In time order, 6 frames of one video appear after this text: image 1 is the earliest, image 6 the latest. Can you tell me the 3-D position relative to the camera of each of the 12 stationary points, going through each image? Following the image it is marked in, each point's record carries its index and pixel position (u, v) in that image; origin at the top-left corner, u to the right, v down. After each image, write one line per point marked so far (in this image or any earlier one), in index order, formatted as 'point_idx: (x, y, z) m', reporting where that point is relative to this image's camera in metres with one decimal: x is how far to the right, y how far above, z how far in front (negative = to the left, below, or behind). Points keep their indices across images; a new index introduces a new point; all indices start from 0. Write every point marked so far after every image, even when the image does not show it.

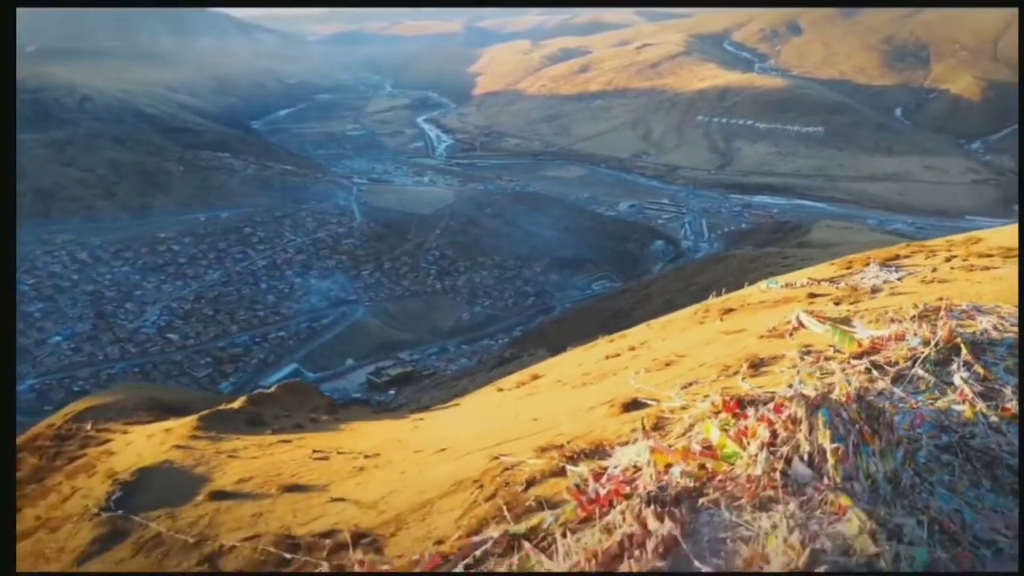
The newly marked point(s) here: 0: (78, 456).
0: (-4.0, -1.5, +6.9) m
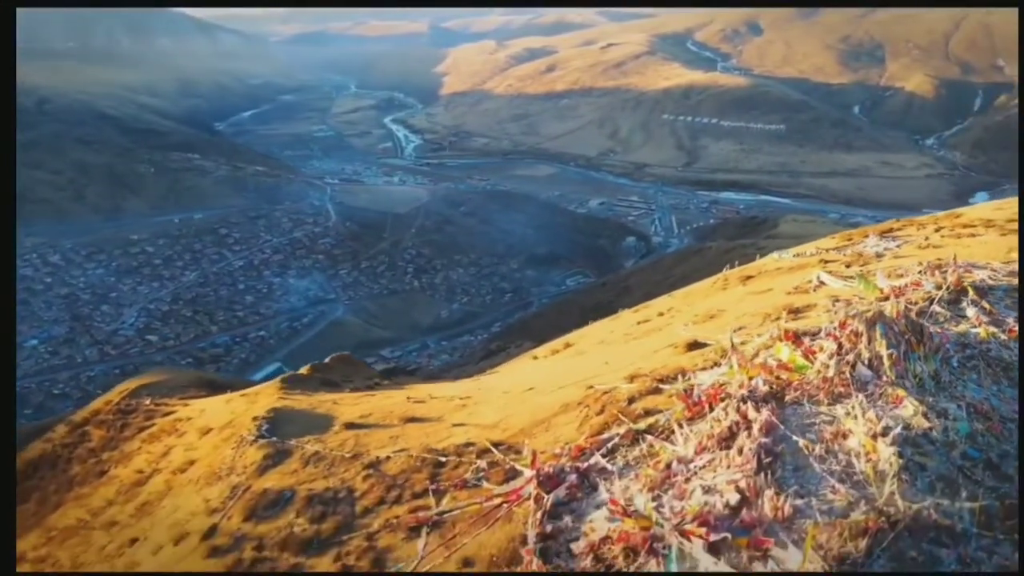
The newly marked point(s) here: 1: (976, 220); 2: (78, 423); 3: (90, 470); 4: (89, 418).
0: (-3.6, -1.4, +7.4) m
1: (+5.6, +0.9, +8.8) m
2: (-4.7, -1.5, +7.8) m
3: (-3.9, -1.7, +6.9) m
4: (-4.5, -1.4, +7.8) m
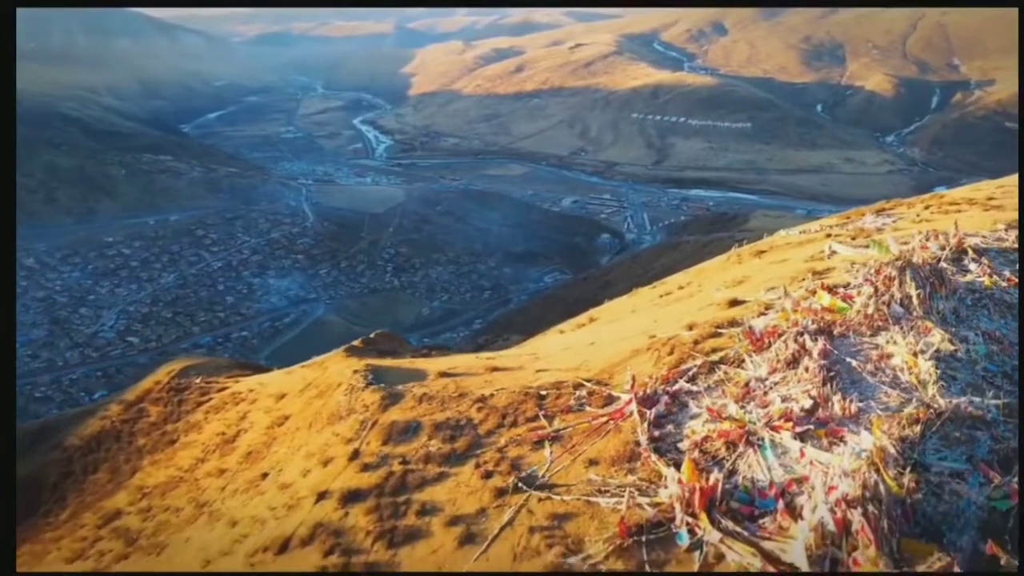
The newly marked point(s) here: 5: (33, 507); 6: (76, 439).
0: (-3.2, -1.2, +7.8) m
1: (+5.9, +1.2, +9.6) m
2: (-4.3, -1.3, +8.2) m
3: (-3.6, -1.5, +7.4) m
4: (-4.2, -1.2, +8.2) m
5: (-4.8, -2.2, +7.5) m
6: (-4.8, -1.7, +8.1) m
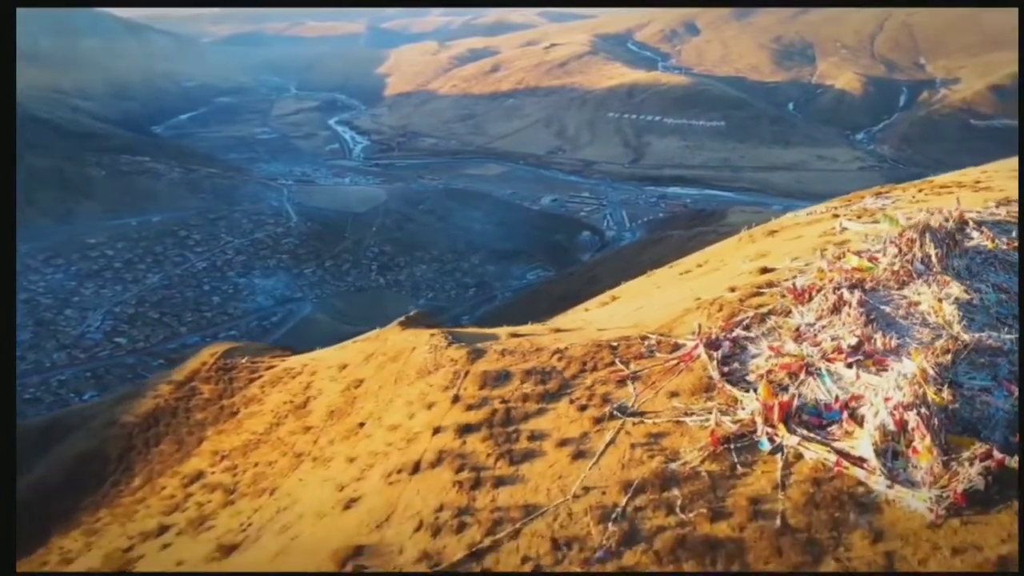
0: (-2.9, -1.0, +8.3) m
1: (+6.2, +1.5, +10.4) m
2: (-4.0, -1.1, +8.7) m
3: (-3.2, -1.4, +7.9) m
4: (-3.8, -1.0, +8.7) m
5: (-4.4, -2.1, +7.9) m
6: (-4.4, -1.5, +8.5) m
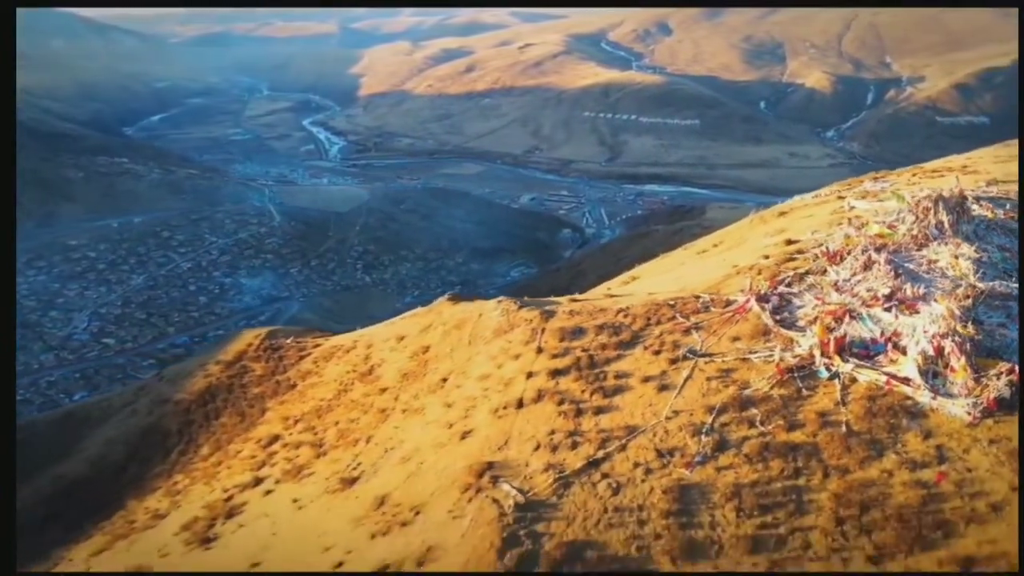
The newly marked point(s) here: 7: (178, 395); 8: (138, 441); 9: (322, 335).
0: (-2.5, -0.8, +8.8) m
1: (+6.5, +1.8, +11.2) m
2: (-3.6, -0.9, +9.2) m
3: (-2.7, -1.2, +8.4) m
4: (-3.4, -0.8, +9.1) m
5: (-4.0, -1.9, +8.3) m
6: (-4.0, -1.3, +9.0) m
7: (-4.1, -1.3, +9.0) m
8: (-4.6, -1.9, +8.8) m
9: (-2.5, -0.6, +9.5) m
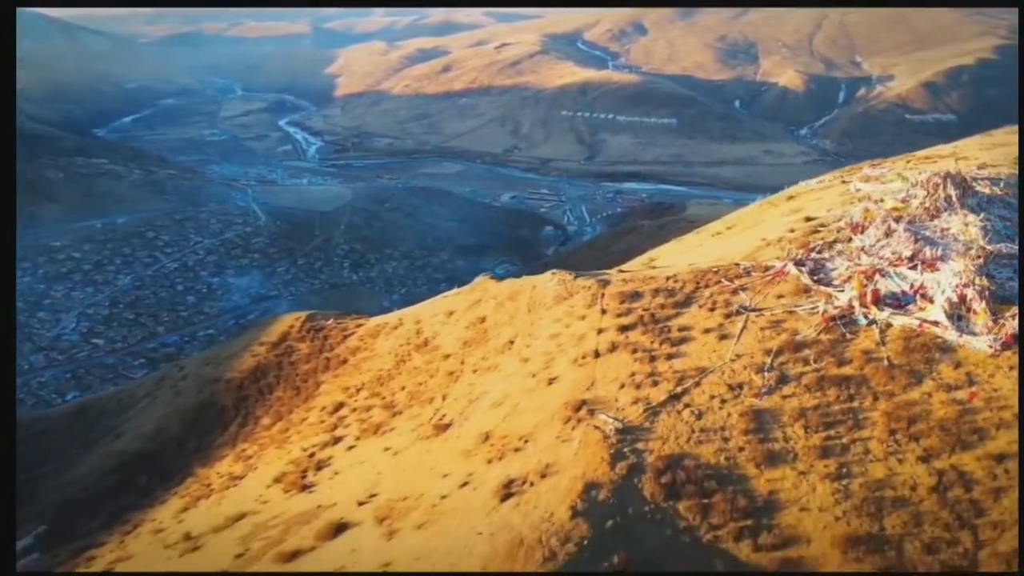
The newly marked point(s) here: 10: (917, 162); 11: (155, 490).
0: (-2.1, -0.6, +9.4) m
1: (+6.8, +2.1, +12.0) m
2: (-3.2, -0.7, +9.7) m
3: (-2.3, -0.9, +8.9) m
4: (-3.0, -0.6, +9.7) m
5: (-3.6, -1.7, +8.8) m
6: (-3.6, -1.1, +9.5) m
7: (-3.7, -1.1, +9.5) m
8: (-4.1, -1.7, +9.3) m
9: (-2.1, -0.4, +10.0) m
10: (+6.1, +1.9, +11.3) m
11: (-4.3, -2.4, +8.6) m
